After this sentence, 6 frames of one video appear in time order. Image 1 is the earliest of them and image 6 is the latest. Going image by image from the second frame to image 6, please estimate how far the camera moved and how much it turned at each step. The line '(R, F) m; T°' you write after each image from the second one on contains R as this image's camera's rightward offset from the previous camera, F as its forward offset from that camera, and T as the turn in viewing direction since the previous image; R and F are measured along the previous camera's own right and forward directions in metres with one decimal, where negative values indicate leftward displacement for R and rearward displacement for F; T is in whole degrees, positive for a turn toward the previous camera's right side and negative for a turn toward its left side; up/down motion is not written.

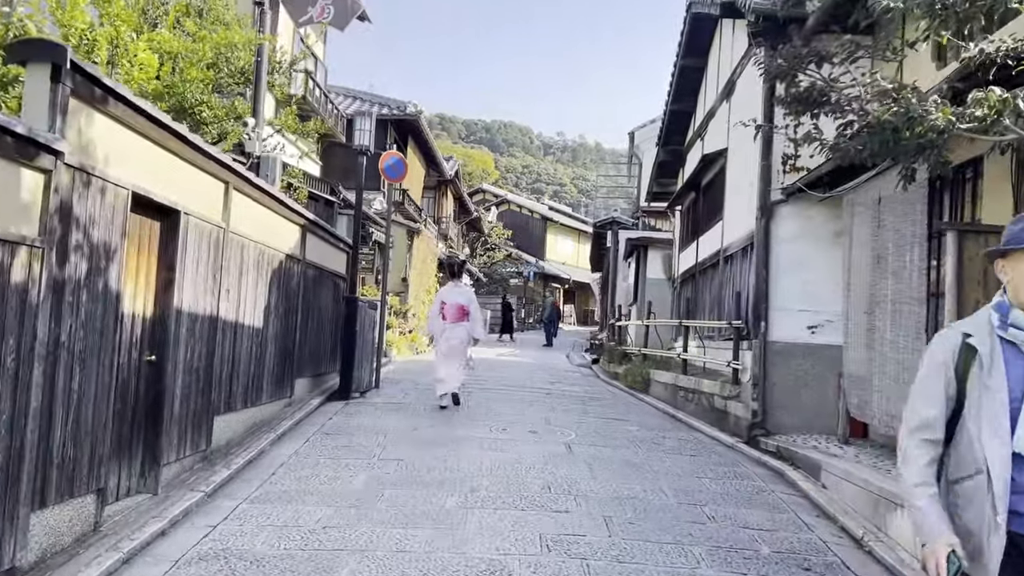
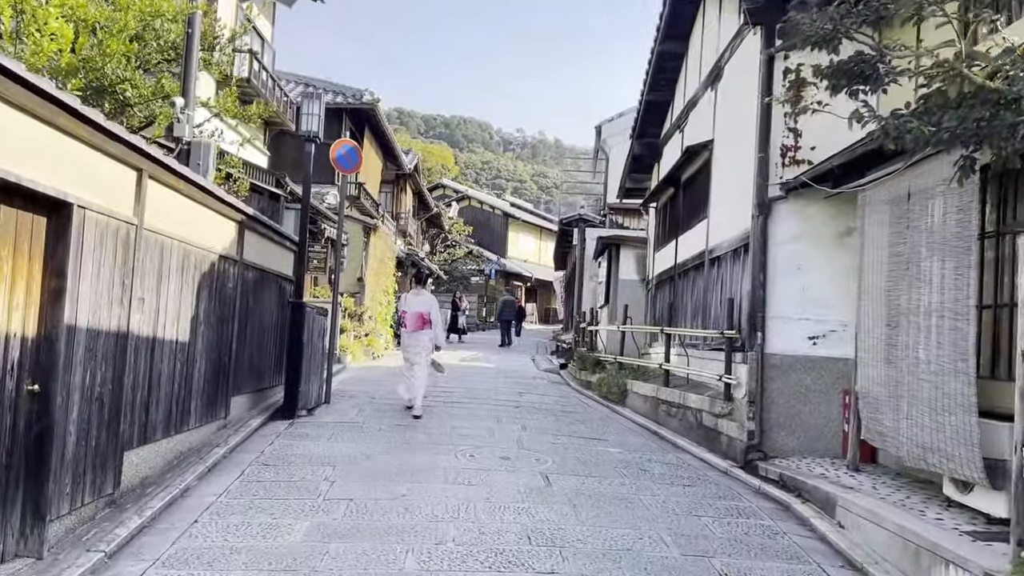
(-0.1, +0.9) m; +3°
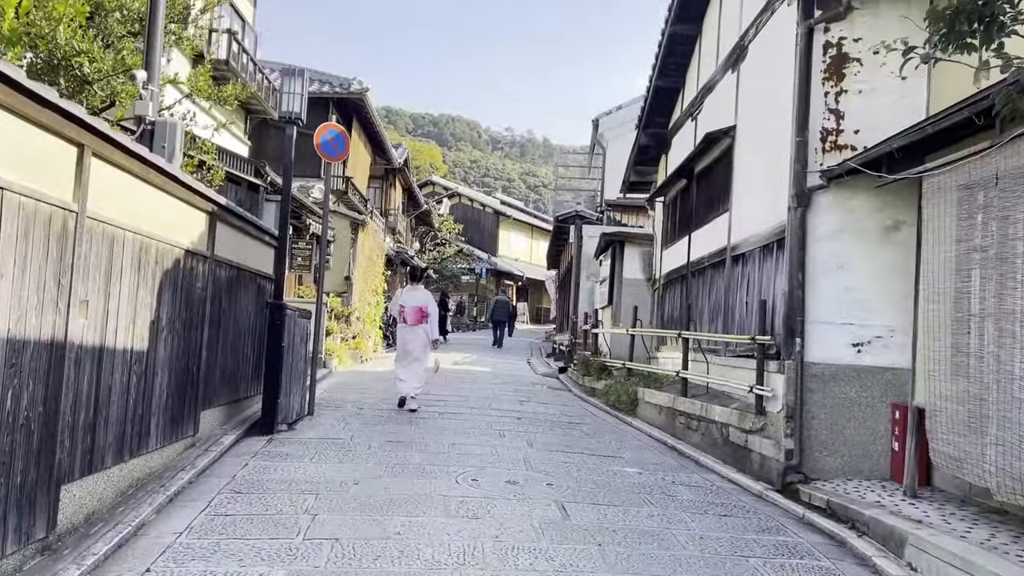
(-0.2, +0.8) m; +1°
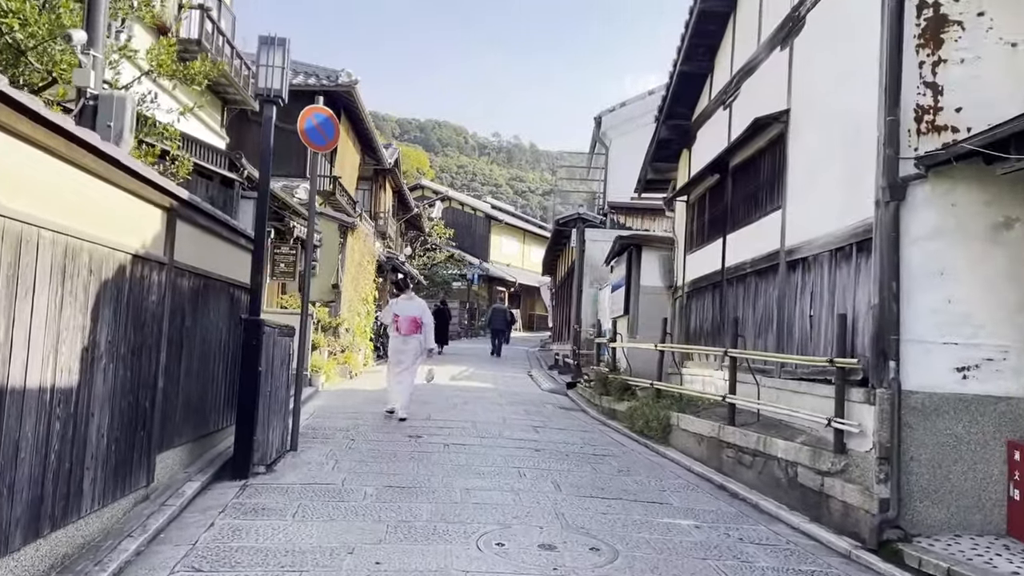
(-0.3, +1.2) m; +1°
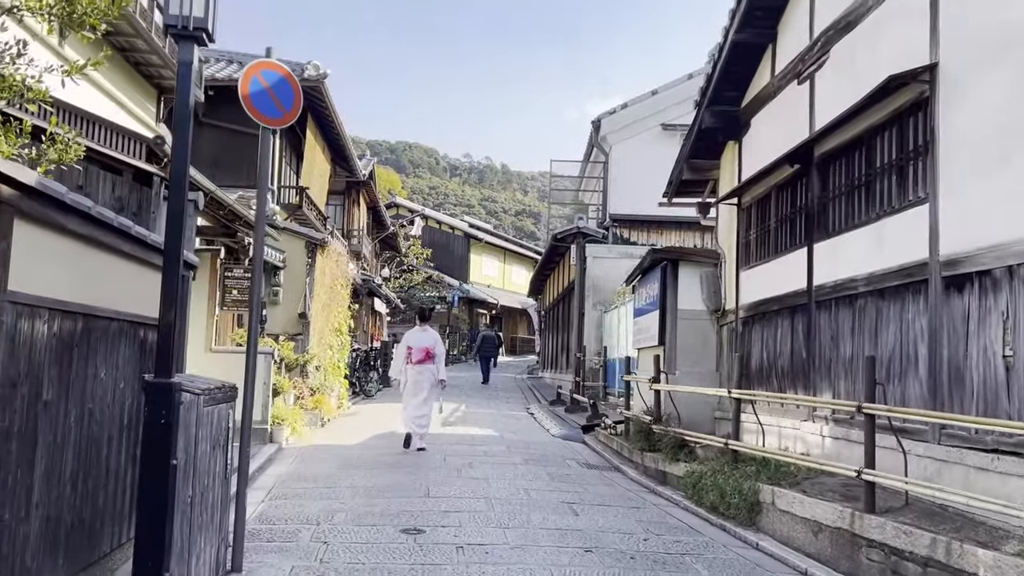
(-0.4, +2.2) m; +2°
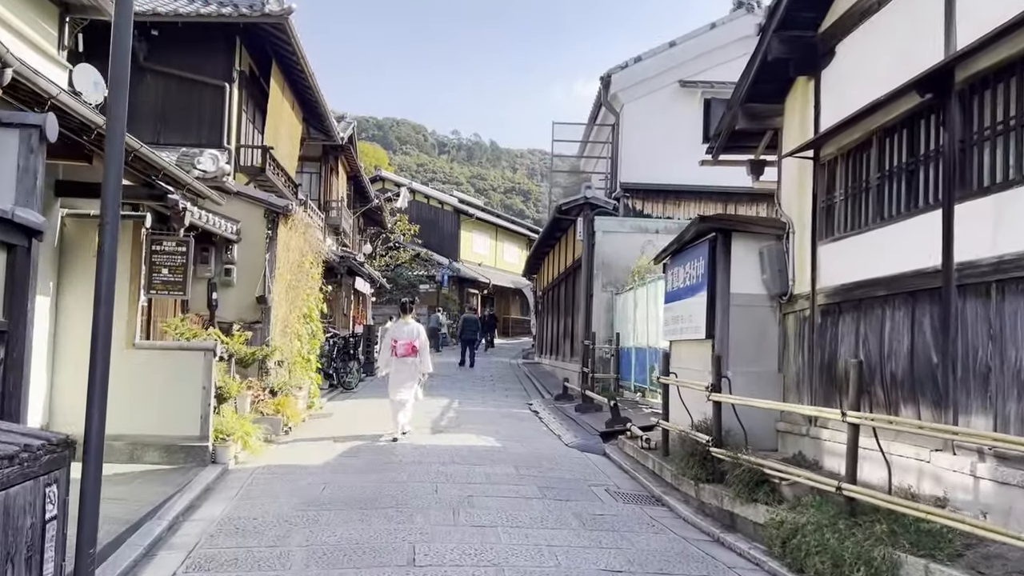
(-0.2, +2.0) m; +1°
